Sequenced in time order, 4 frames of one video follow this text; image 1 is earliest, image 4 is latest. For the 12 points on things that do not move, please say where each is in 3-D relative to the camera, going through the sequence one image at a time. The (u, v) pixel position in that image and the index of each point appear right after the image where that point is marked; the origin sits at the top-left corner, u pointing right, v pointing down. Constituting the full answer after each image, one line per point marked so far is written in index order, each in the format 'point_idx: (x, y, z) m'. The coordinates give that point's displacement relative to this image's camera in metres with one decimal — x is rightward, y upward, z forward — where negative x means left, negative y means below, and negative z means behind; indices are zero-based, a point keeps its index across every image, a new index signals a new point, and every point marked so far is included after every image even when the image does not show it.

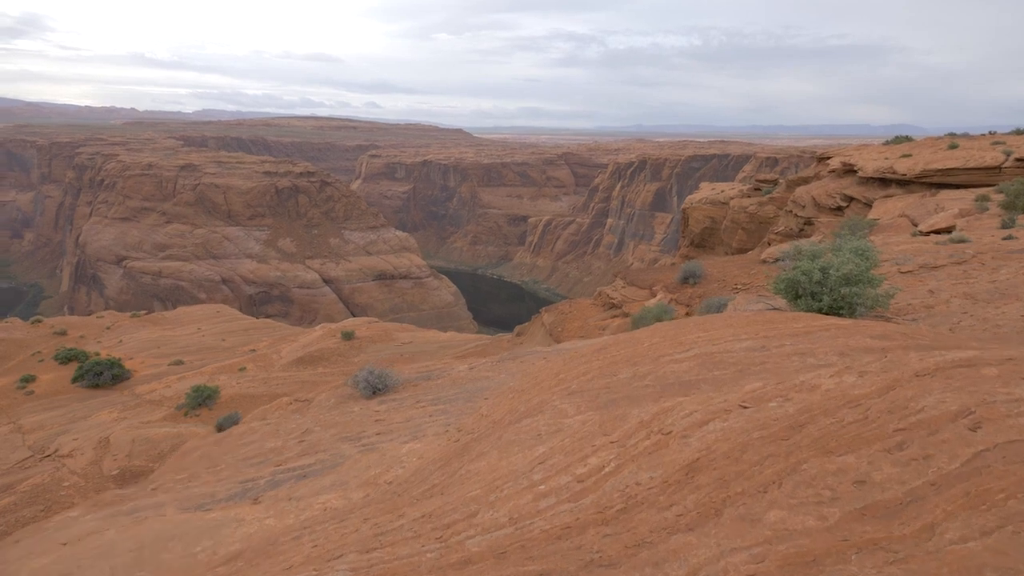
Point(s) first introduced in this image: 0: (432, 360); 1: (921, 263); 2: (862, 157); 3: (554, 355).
0: (-2.1, -2.1, +18.5) m
1: (+5.9, +0.4, +8.6) m
2: (+9.0, +3.4, +15.4) m
3: (+0.5, -0.7, +6.3) m
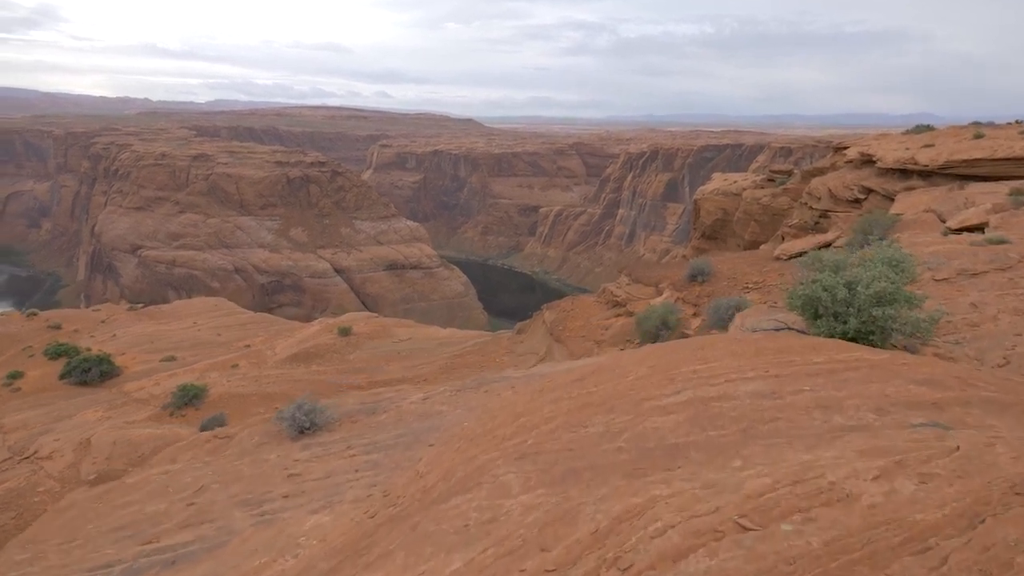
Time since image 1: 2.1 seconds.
0: (-2.3, -2.0, +17.6) m
1: (+5.7, +0.3, +7.5) m
2: (+8.9, +3.4, +14.2) m
3: (+0.1, -0.9, +5.3) m
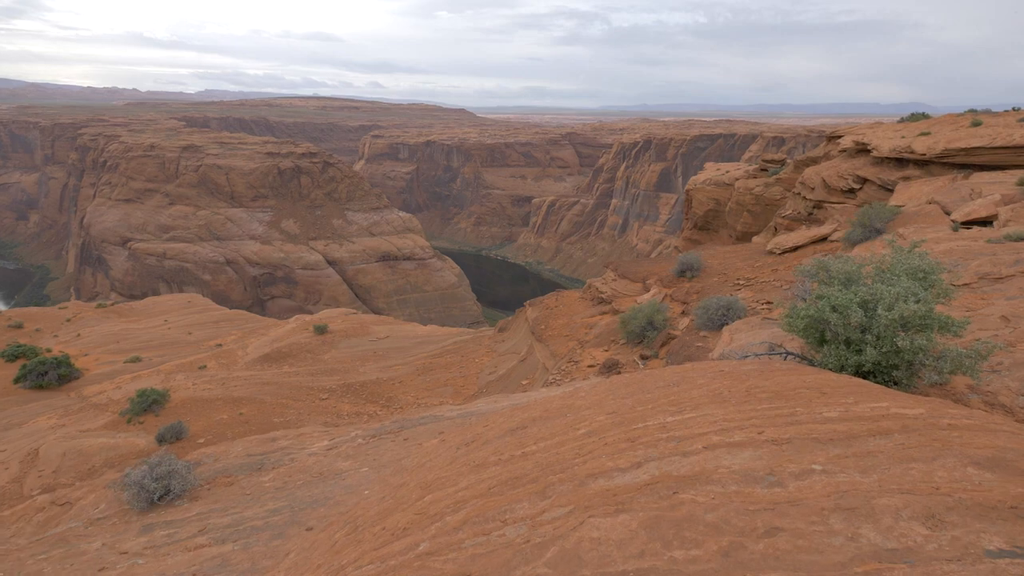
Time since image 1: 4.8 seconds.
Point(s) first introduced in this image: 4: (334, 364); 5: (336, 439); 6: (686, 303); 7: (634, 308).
0: (-2.9, -2.0, +16.5) m
1: (+5.1, +0.2, +6.5) m
2: (+8.2, +3.4, +13.2) m
3: (-0.4, -1.0, +4.2) m
4: (-5.1, -2.2, +16.9) m
5: (-1.3, -1.1, +4.5) m
6: (+3.1, -0.3, +10.8) m
7: (+2.2, -0.4, +10.7) m
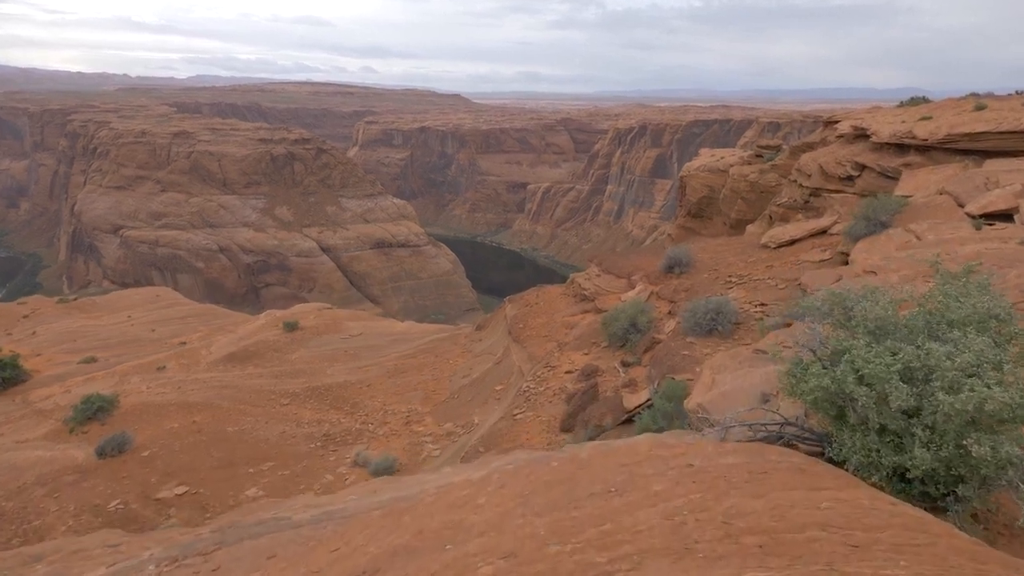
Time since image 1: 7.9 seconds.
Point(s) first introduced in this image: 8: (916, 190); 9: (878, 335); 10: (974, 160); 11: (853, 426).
0: (-3.6, -2.0, +15.1) m
1: (+4.5, 0.0, +5.1) m
2: (+7.5, +3.4, +11.8) m
3: (-1.0, -1.2, +2.9) m
4: (-5.8, -2.1, +15.5) m
5: (-1.9, -1.4, +3.1) m
6: (+2.5, -0.4, +9.4) m
7: (+1.5, -0.5, +9.3) m
8: (+6.4, +1.5, +9.2) m
9: (+1.7, -0.2, +2.8) m
10: (+7.4, +2.0, +9.4) m
11: (+1.5, -0.6, +2.5) m
